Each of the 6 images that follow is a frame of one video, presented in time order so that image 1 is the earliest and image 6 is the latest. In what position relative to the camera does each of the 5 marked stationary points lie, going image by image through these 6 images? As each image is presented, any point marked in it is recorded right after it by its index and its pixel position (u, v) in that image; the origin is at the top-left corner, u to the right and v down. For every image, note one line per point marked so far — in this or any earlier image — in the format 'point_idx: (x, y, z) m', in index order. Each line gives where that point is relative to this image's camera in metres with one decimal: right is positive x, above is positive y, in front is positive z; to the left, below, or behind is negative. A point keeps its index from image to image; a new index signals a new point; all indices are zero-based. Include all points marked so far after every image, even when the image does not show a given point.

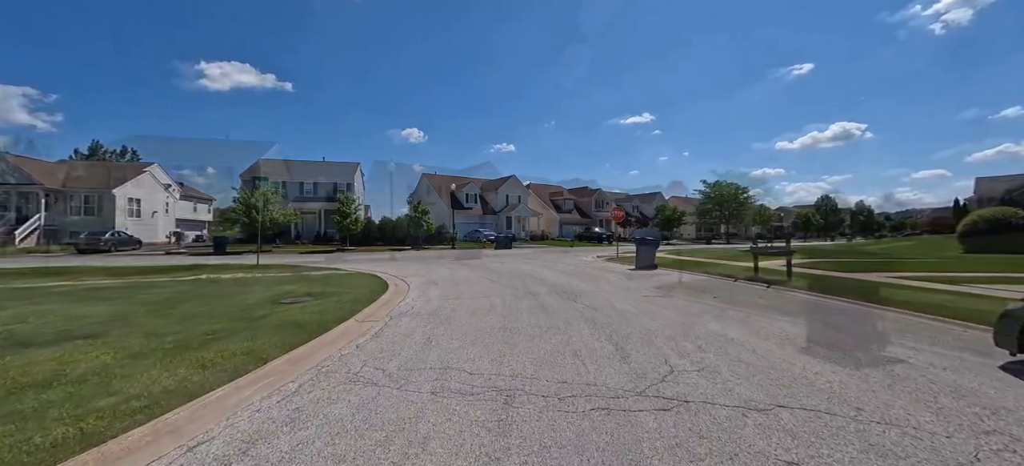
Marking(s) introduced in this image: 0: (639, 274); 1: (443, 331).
0: (+4.8, -1.6, +17.3) m
1: (-1.1, -1.5, +7.0) m
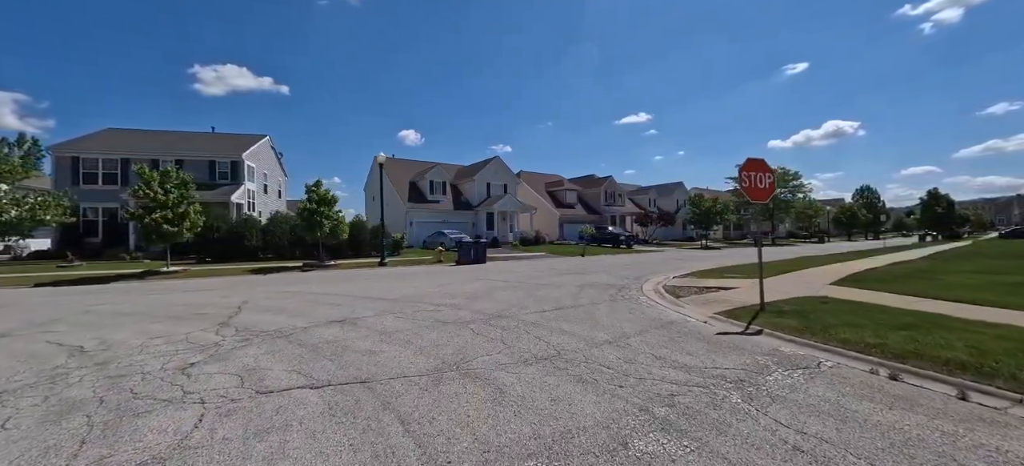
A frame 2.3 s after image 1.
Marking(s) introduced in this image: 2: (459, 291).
0: (+5.0, -1.6, +13.3) m
1: (-1.2, -1.6, +3.2) m
2: (-1.4, -1.6, +12.0) m
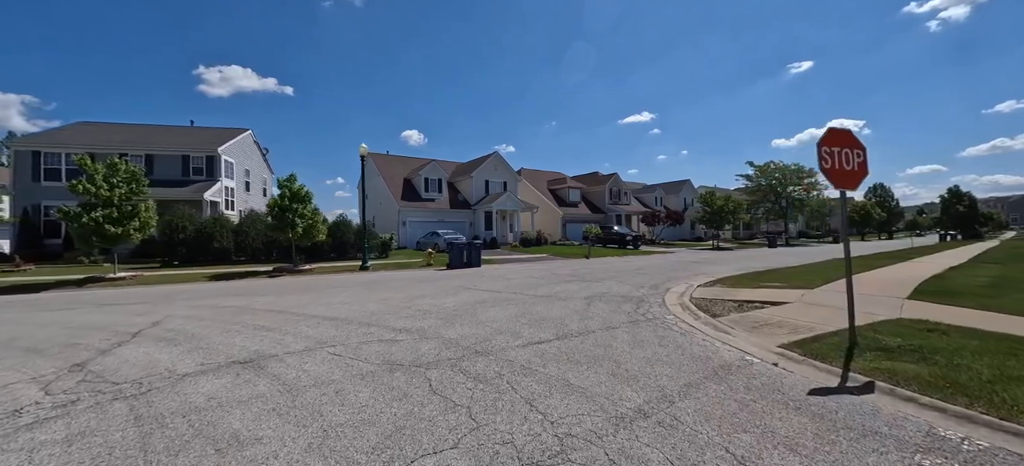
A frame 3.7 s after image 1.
0: (+4.8, -1.6, +10.7) m
1: (-1.5, -1.6, +0.6) m
2: (-1.6, -1.6, +9.5) m
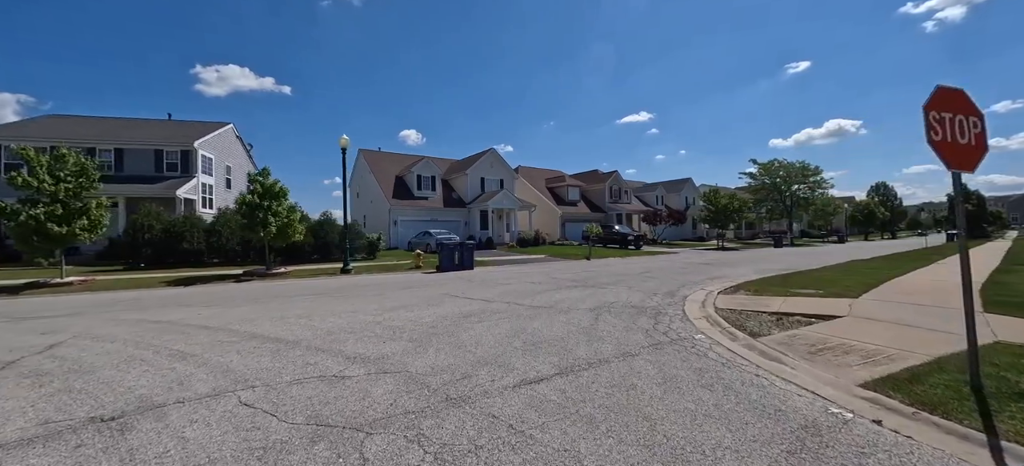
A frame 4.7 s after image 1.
0: (+4.7, -1.6, +9.0) m
1: (-1.6, -1.6, -1.1) m
2: (-1.8, -1.6, +7.8) m
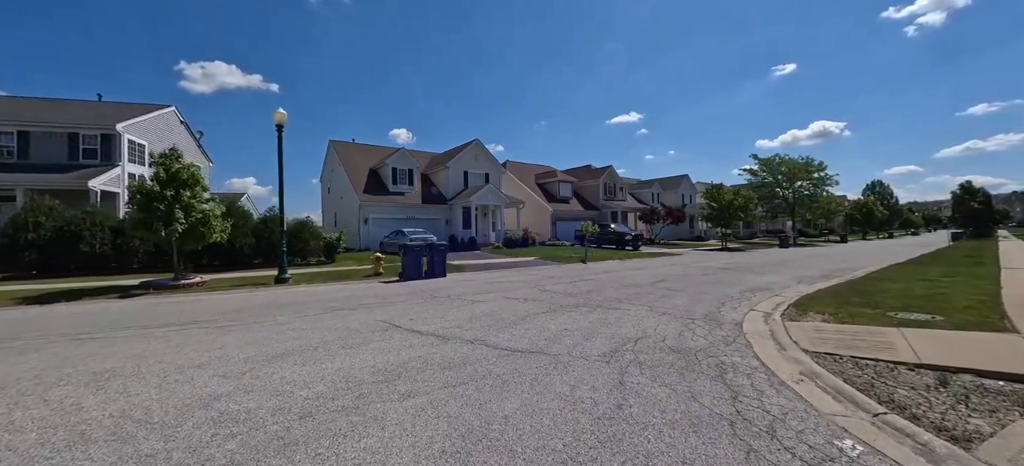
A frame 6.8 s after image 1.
0: (+4.2, -1.6, +5.3) m
1: (-1.8, -1.6, -4.9) m
2: (-2.2, -1.6, +3.9) m
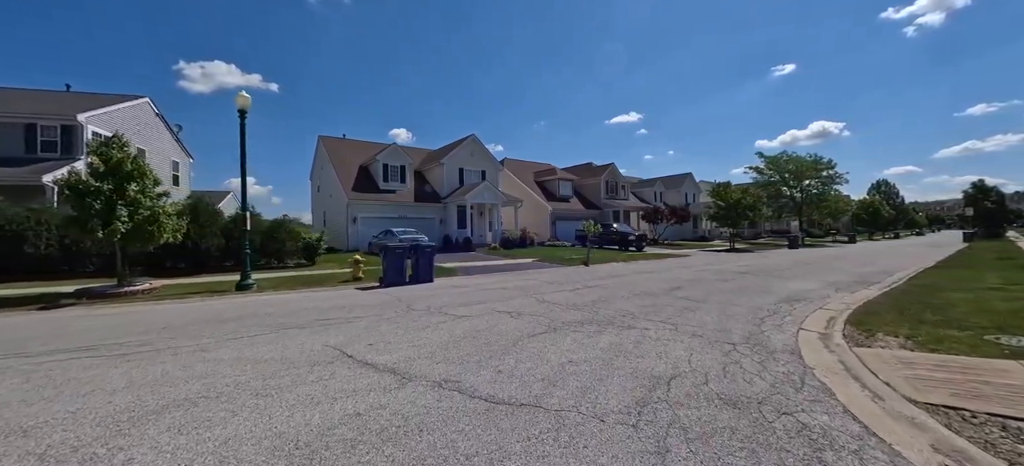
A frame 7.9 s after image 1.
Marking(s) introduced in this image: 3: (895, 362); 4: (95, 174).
0: (+4.0, -1.6, +3.5) m
1: (-1.9, -1.6, -6.7) m
2: (-2.4, -1.6, +2.1) m
3: (+4.7, -1.6, +5.5) m
4: (-11.0, +1.6, +11.8) m
